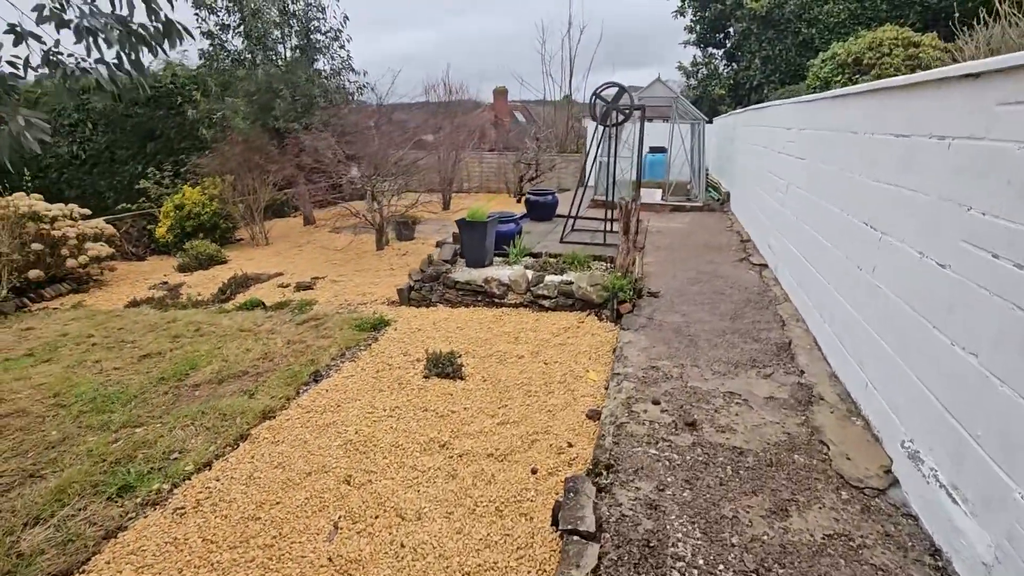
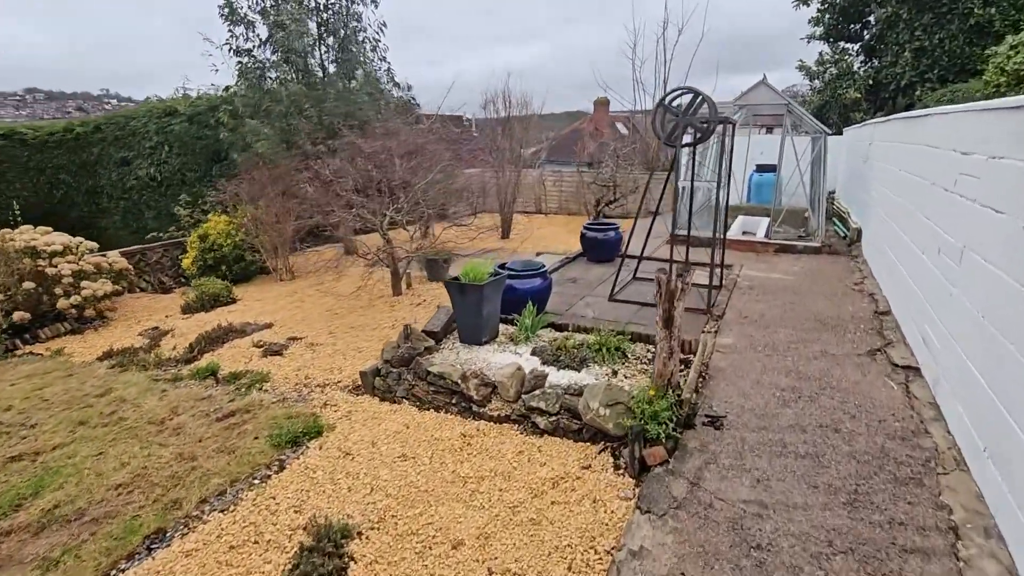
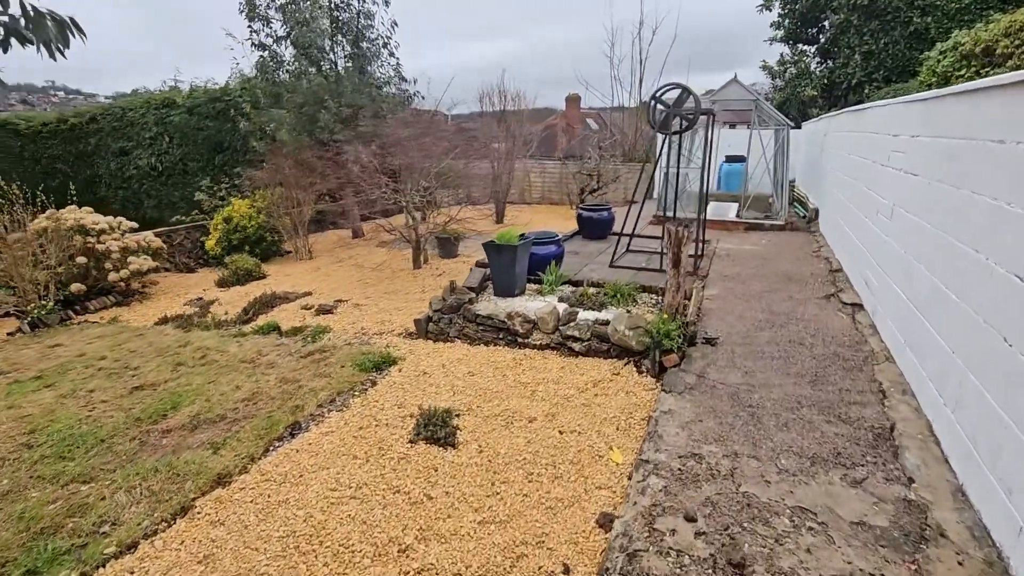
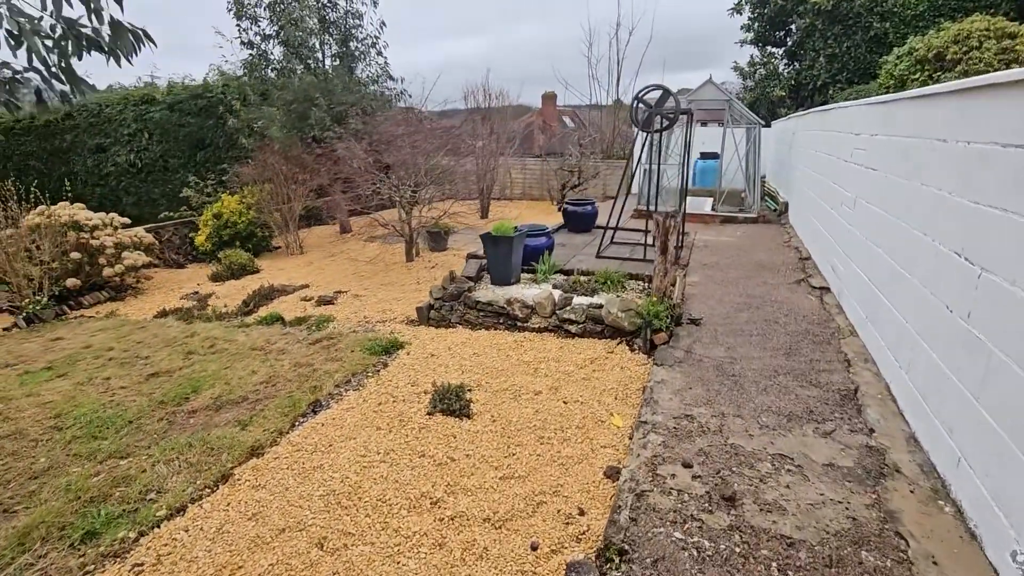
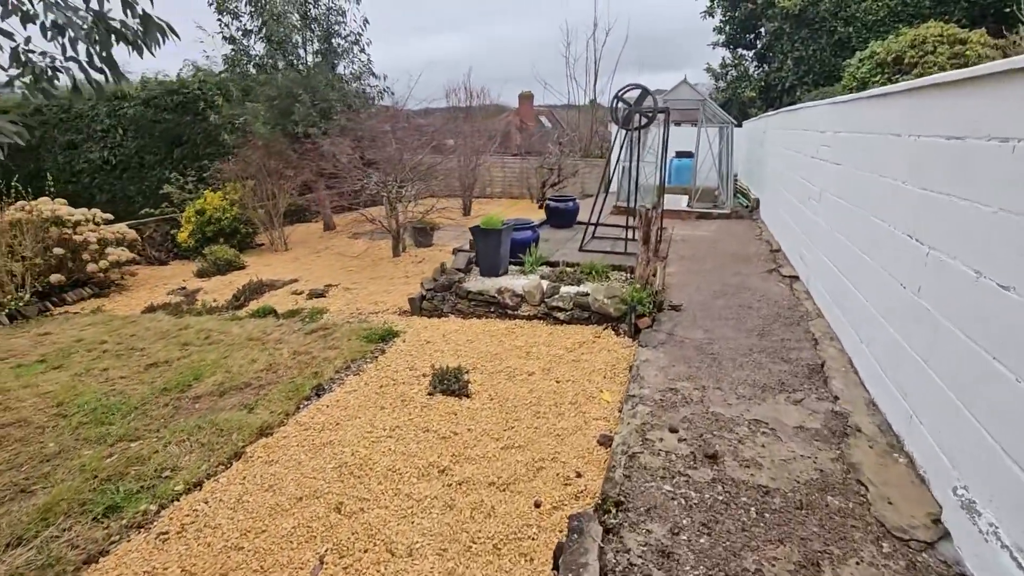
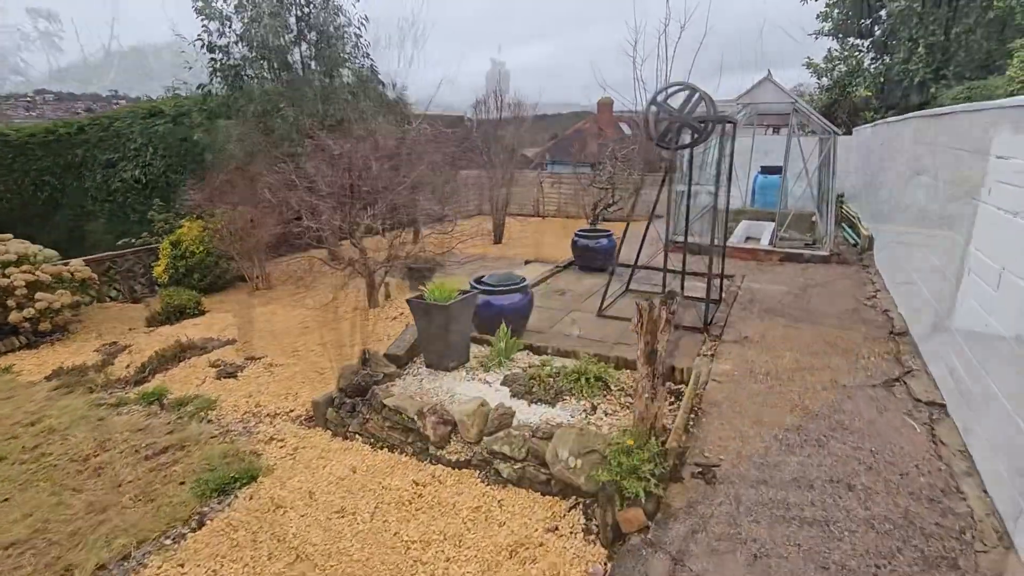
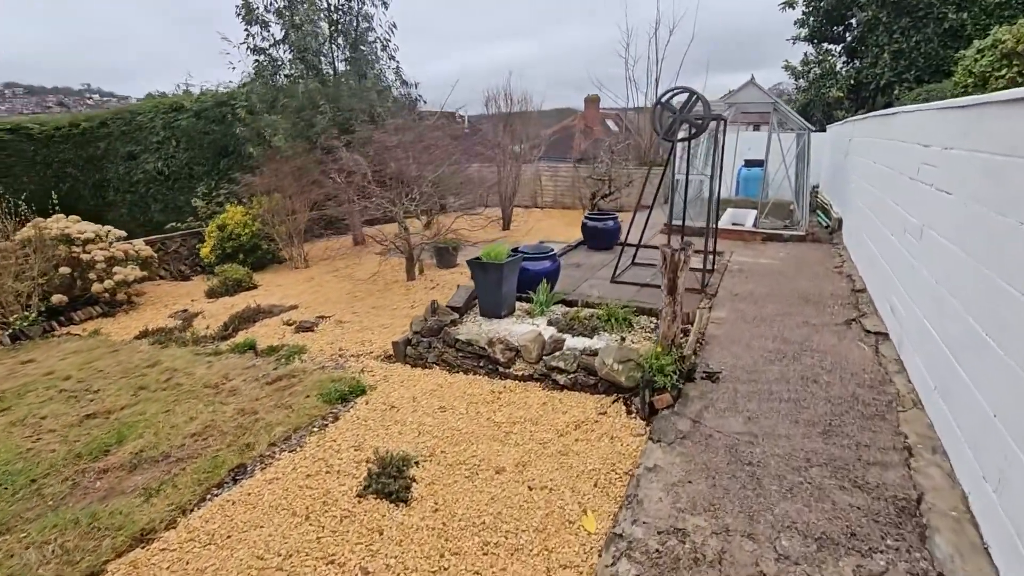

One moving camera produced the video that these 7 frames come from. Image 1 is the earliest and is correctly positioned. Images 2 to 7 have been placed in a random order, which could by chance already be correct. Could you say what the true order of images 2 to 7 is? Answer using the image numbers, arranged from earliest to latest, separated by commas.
5, 4, 3, 7, 2, 6
